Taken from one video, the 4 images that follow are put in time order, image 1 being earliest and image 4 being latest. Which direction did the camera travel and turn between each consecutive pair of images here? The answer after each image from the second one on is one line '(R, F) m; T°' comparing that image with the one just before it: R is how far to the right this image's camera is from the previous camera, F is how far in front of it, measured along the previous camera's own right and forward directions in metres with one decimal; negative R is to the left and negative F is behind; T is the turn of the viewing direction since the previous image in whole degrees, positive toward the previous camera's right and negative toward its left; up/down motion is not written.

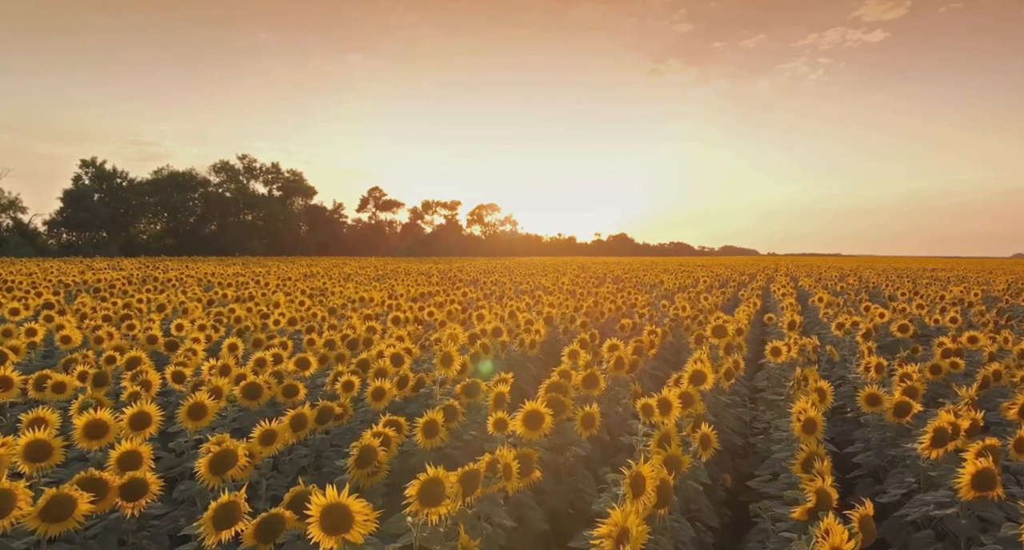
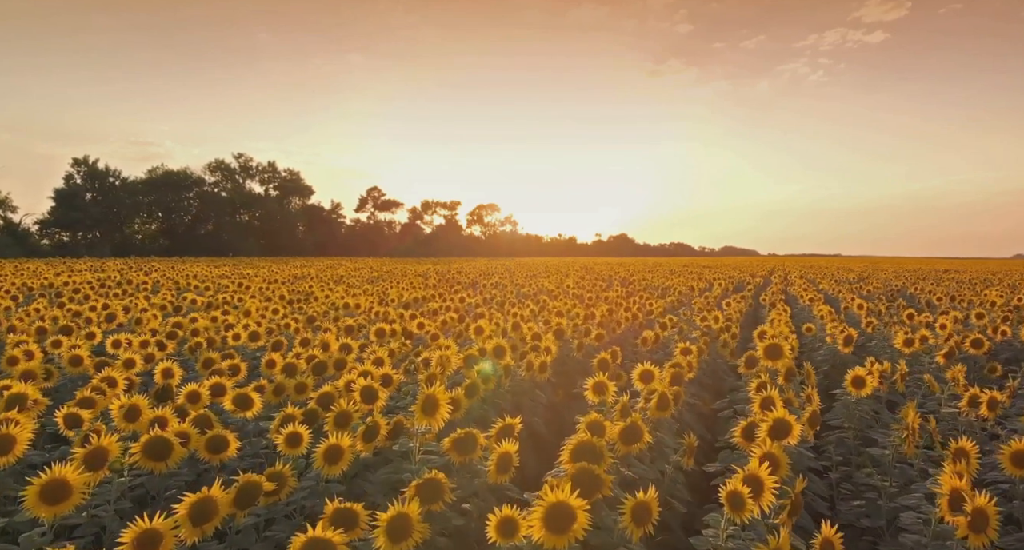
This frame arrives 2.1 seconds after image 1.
(-0.1, +2.0) m; 0°
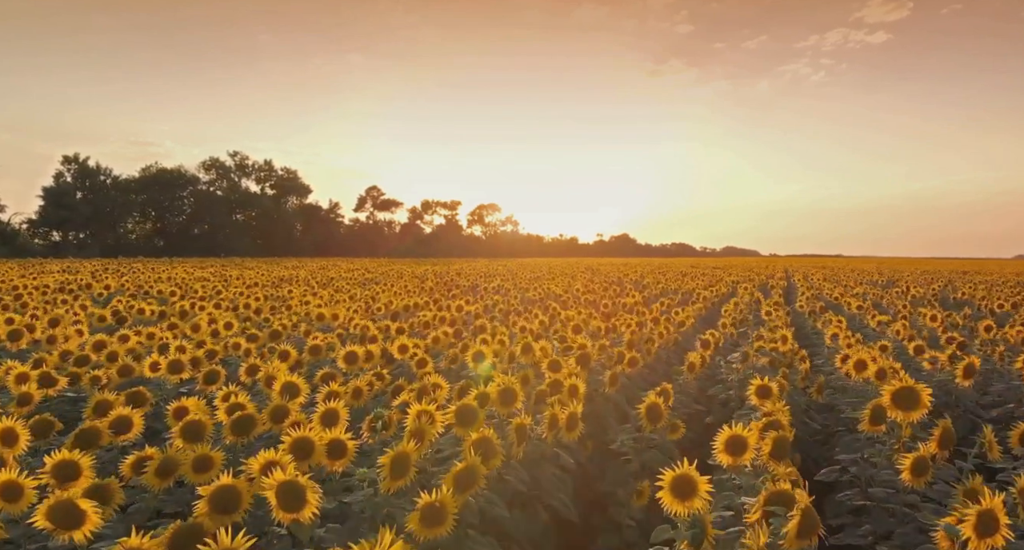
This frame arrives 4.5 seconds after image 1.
(-0.1, +2.6) m; 0°
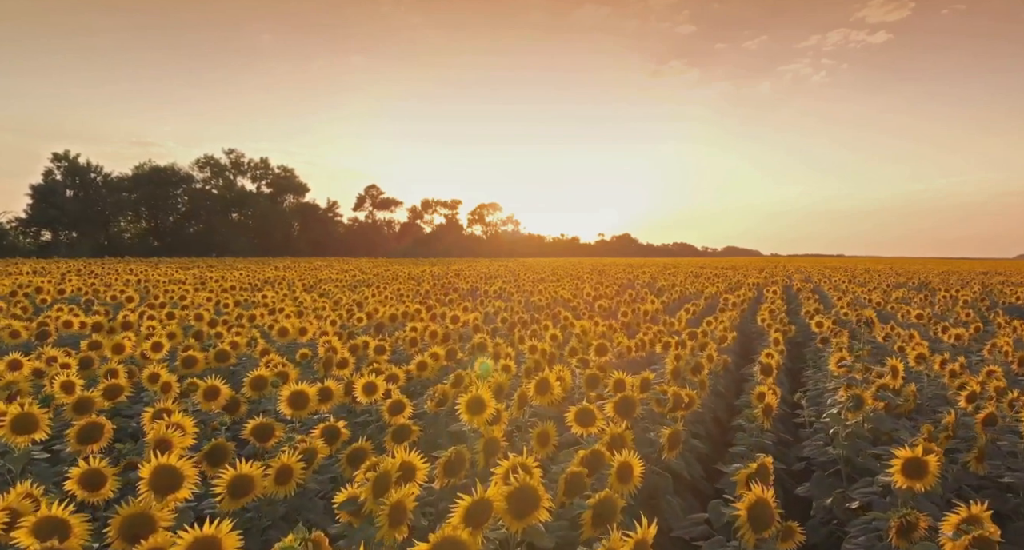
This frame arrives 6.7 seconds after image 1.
(-0.1, +2.5) m; 0°
